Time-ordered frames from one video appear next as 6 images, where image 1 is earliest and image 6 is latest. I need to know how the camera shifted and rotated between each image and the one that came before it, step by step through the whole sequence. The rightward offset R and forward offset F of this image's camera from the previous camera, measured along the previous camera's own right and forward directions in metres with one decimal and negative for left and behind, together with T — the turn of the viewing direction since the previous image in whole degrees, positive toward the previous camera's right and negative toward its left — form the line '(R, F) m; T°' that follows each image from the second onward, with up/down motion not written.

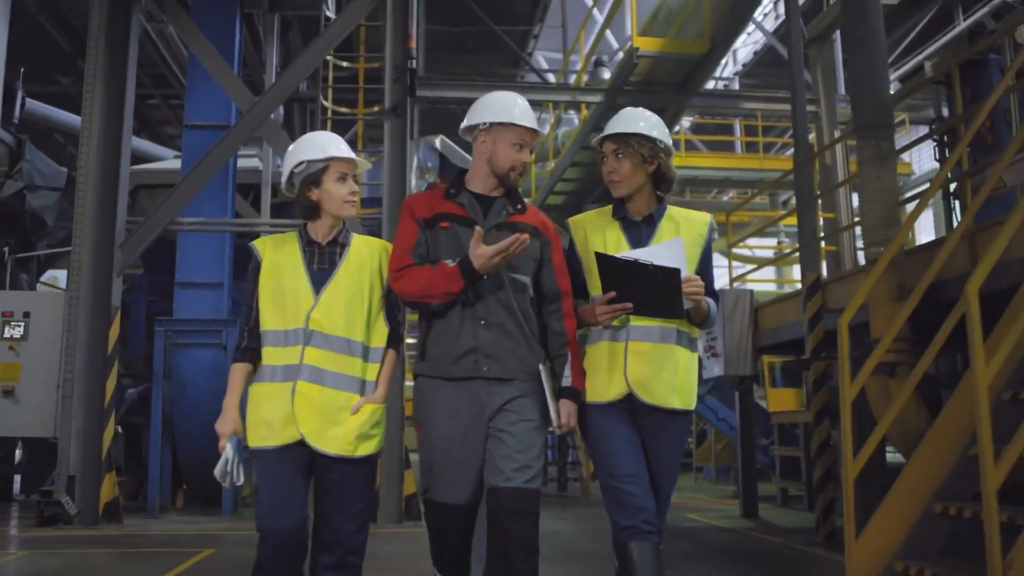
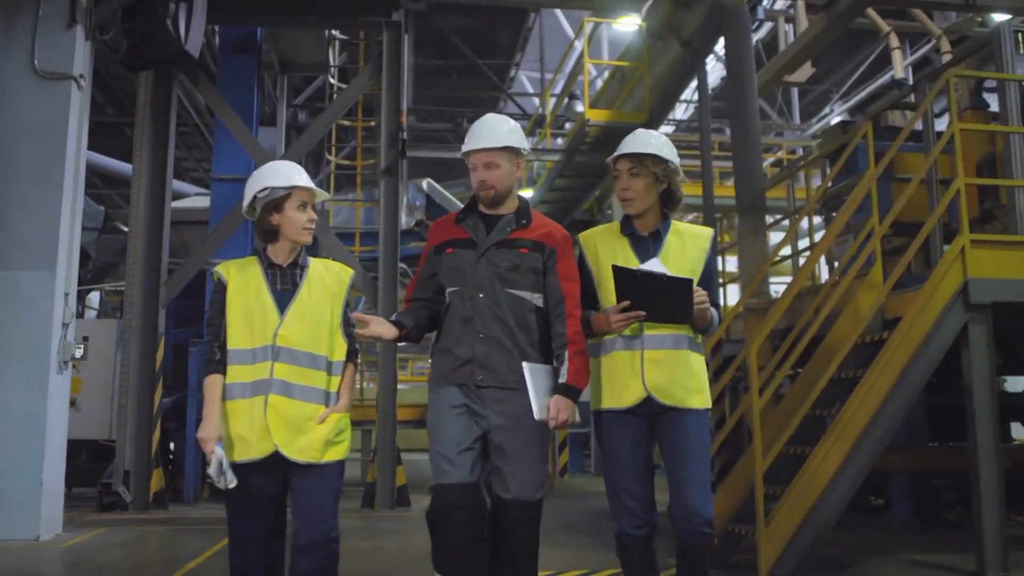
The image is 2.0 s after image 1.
(+0.1, -1.5) m; +1°
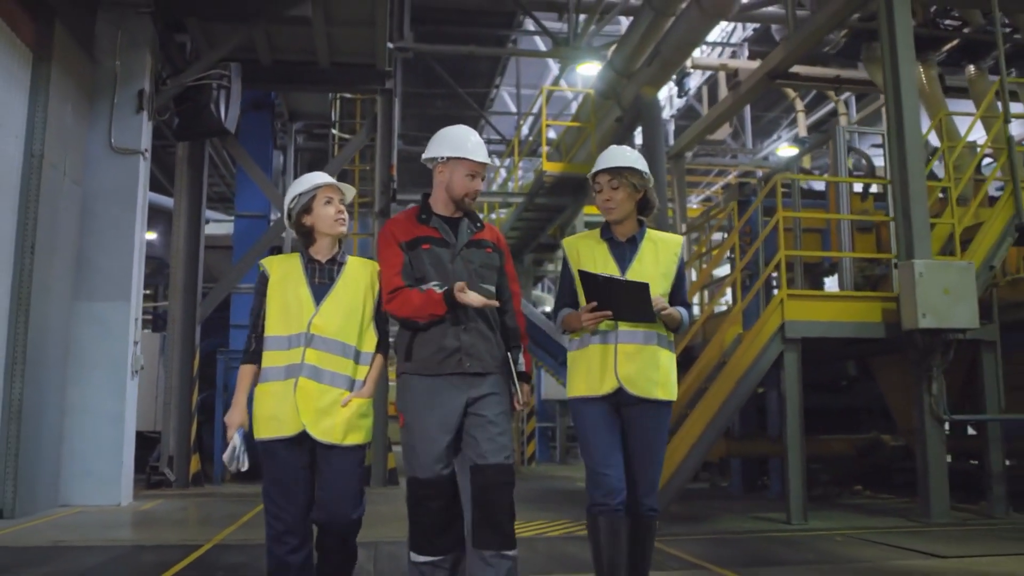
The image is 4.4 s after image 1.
(+0.2, -1.9) m; +1°
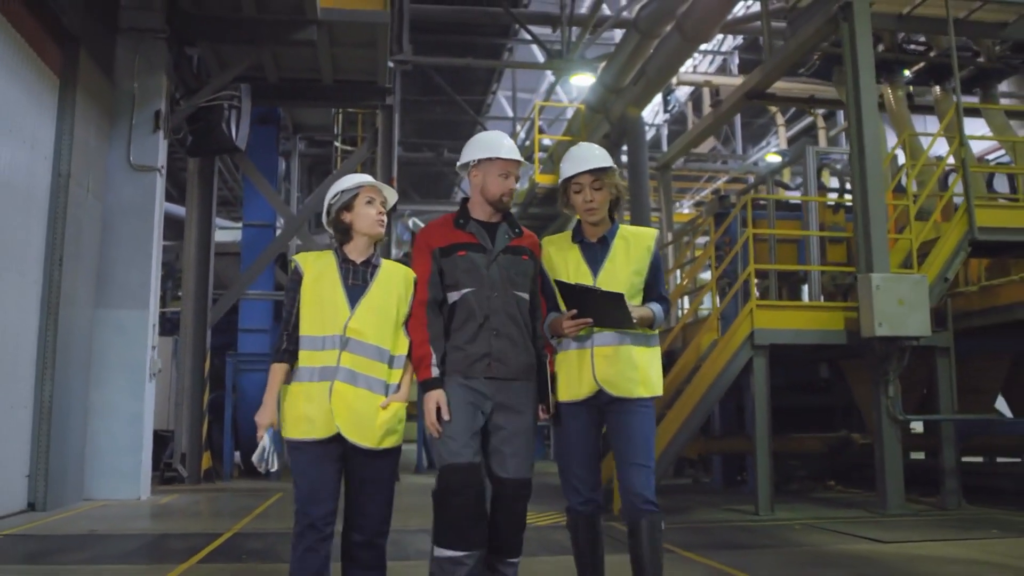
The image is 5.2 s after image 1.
(0.0, -0.6) m; 0°
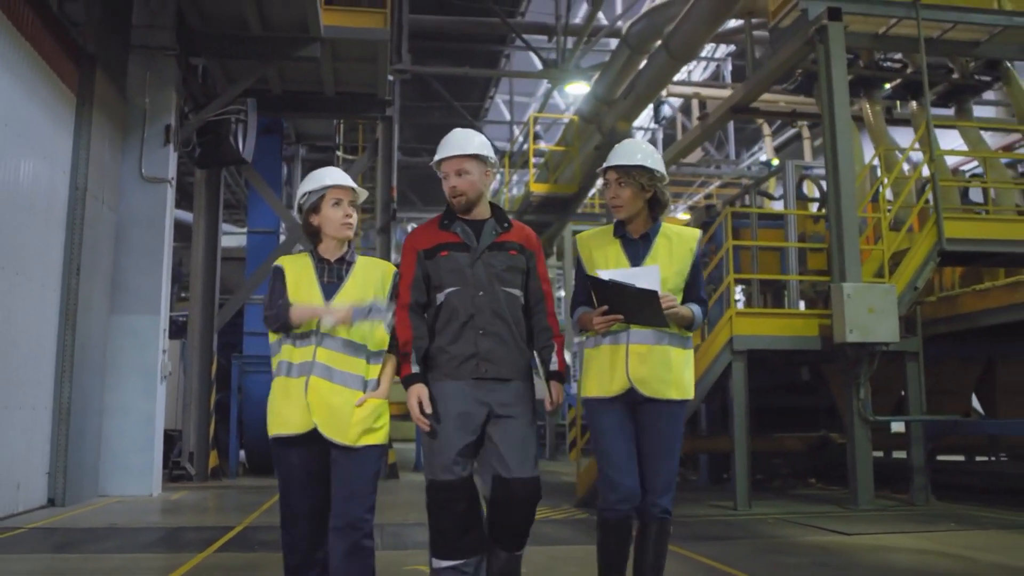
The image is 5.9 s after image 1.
(0.0, -0.4) m; 0°
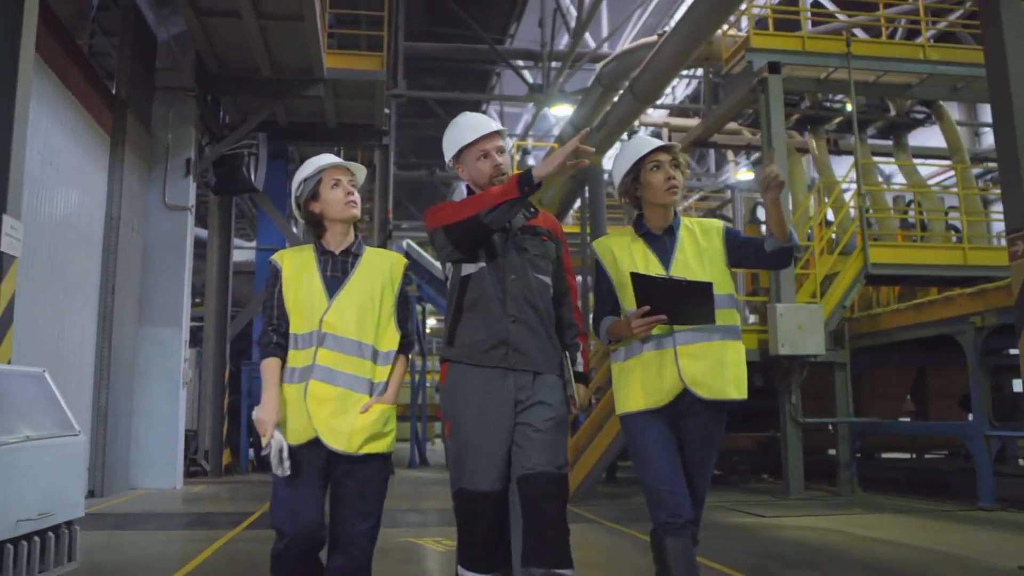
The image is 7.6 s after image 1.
(+0.1, -1.1) m; 0°
